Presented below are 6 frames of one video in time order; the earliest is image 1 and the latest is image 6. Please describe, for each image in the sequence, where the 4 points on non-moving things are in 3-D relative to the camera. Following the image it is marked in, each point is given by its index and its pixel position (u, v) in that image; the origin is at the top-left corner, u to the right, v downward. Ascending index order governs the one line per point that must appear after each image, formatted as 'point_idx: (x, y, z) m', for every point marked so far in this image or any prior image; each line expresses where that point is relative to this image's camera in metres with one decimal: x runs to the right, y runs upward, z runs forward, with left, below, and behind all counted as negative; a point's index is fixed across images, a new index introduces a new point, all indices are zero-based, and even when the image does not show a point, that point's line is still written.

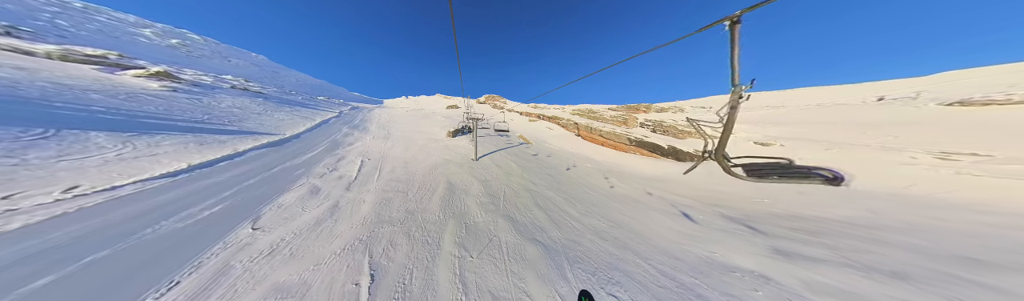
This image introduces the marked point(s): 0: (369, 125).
0: (-18.3, +3.1, +16.1) m
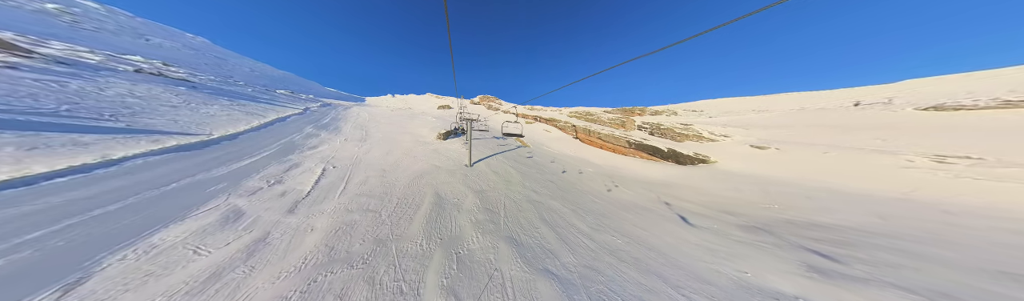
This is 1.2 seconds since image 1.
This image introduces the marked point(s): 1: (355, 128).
0: (-18.8, +2.7, +14.8) m
1: (-16.4, +2.3, +14.0) m
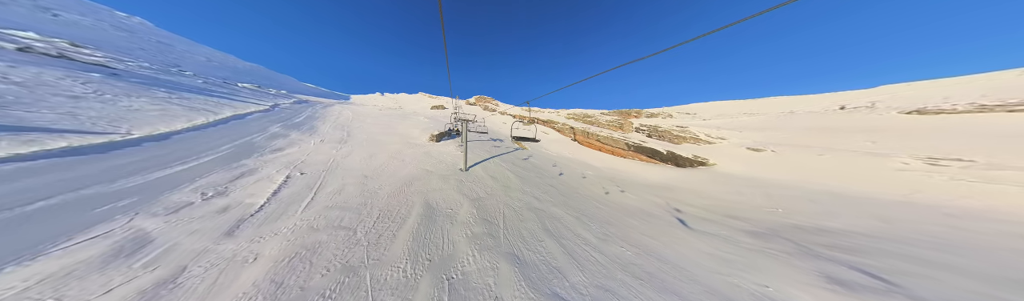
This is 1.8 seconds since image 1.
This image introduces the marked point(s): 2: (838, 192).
0: (-19.1, +2.5, +13.9) m
1: (-16.7, +2.1, +13.1) m
2: (+12.0, -1.5, +5.0) m
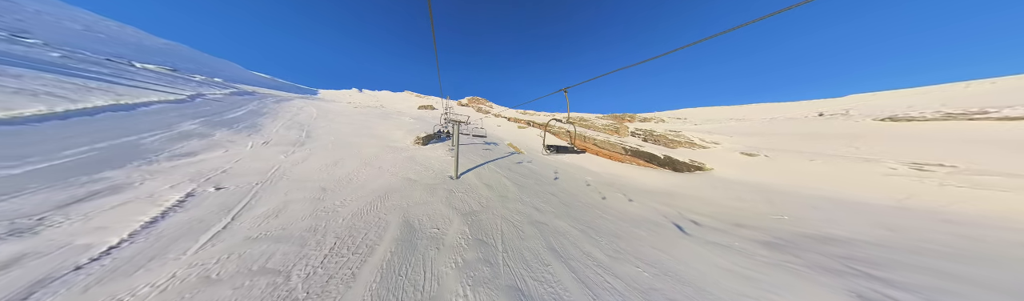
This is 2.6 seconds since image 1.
0: (-19.6, +2.2, +12.5) m
1: (-17.1, +1.8, +11.8) m
2: (+11.9, -1.7, +5.0) m
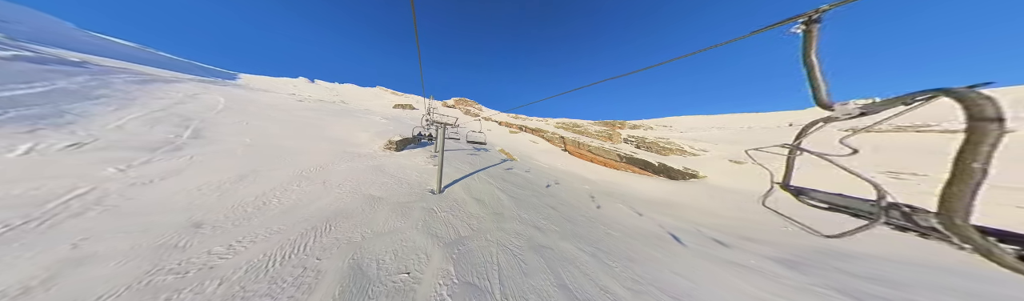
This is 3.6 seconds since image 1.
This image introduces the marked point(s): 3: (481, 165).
0: (-20.2, +1.8, +10.4) m
1: (-17.7, +1.4, +9.9) m
2: (+11.7, -2.1, +5.1) m
3: (-1.8, -0.8, +7.9) m
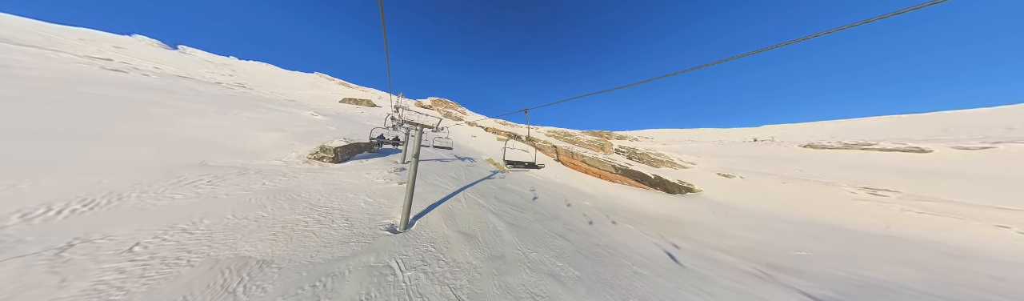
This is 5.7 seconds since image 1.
0: (-20.7, +1.6, +7.2) m
1: (-18.2, +1.1, +7.0) m
2: (+11.5, -2.7, +5.1) m
3: (-2.2, -1.3, +6.5) m
